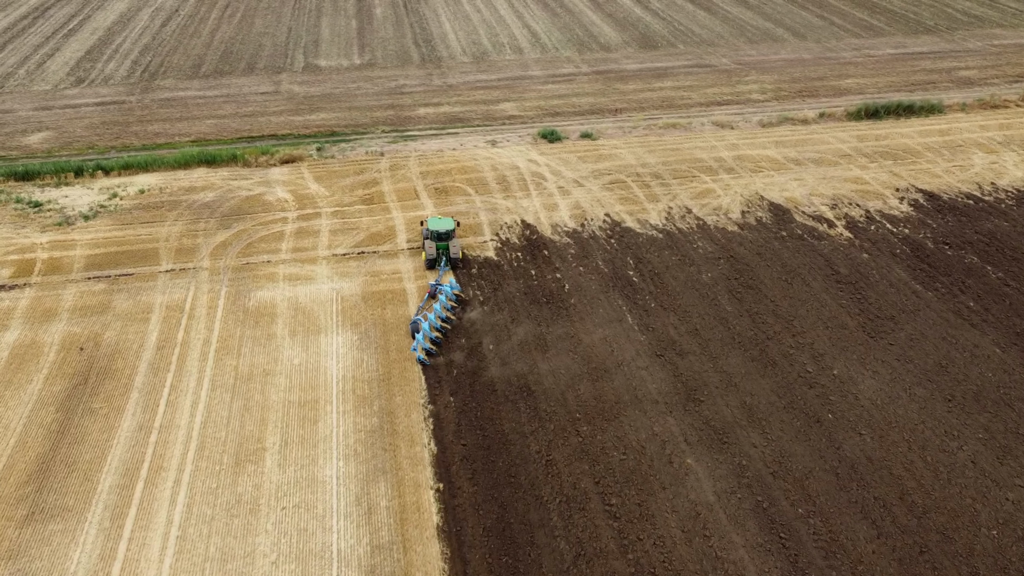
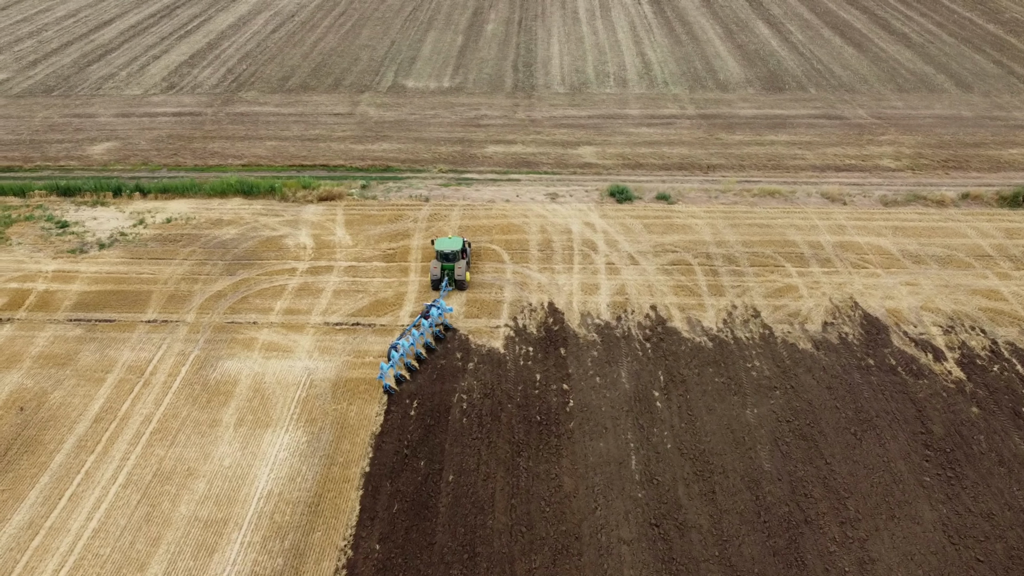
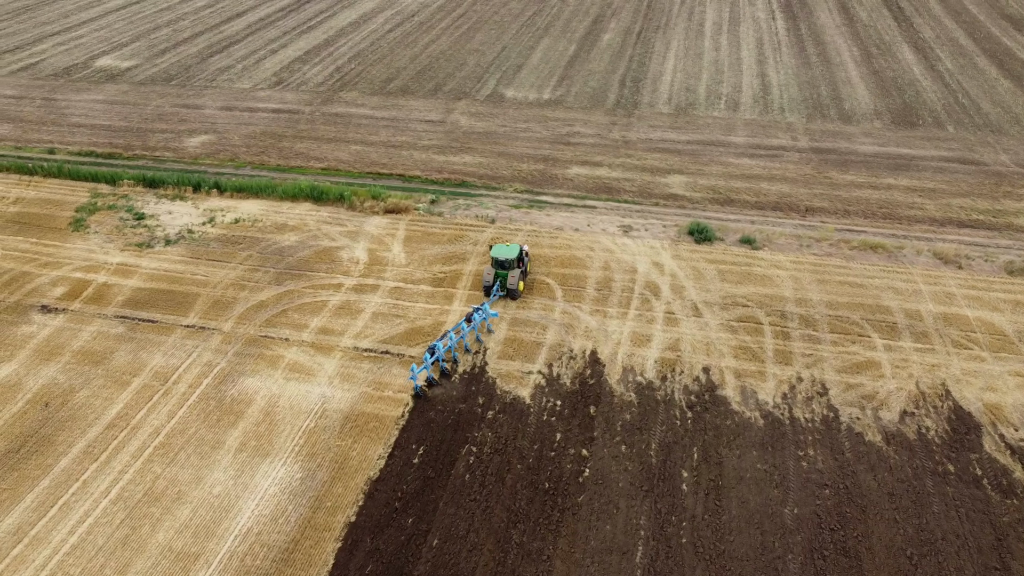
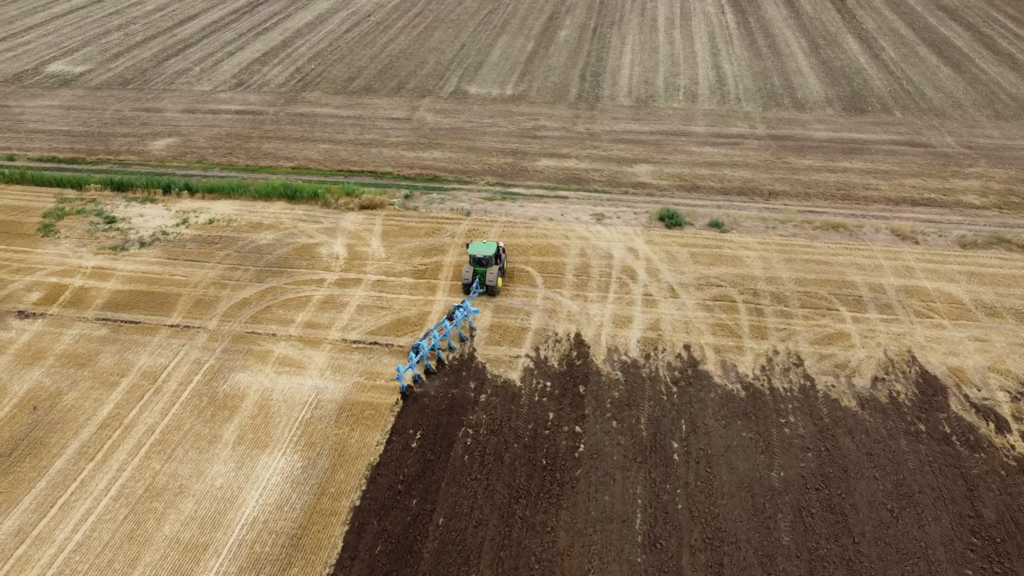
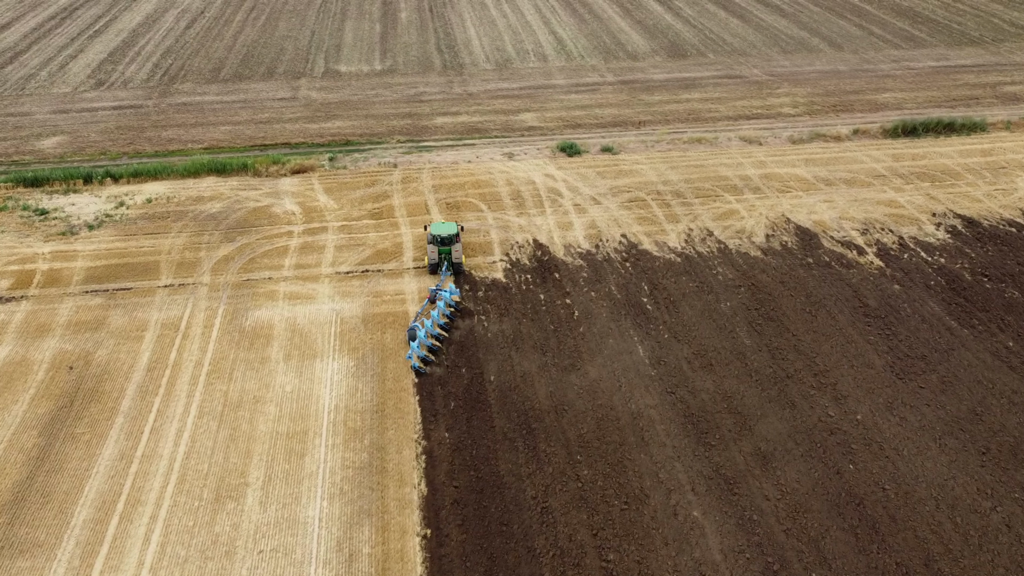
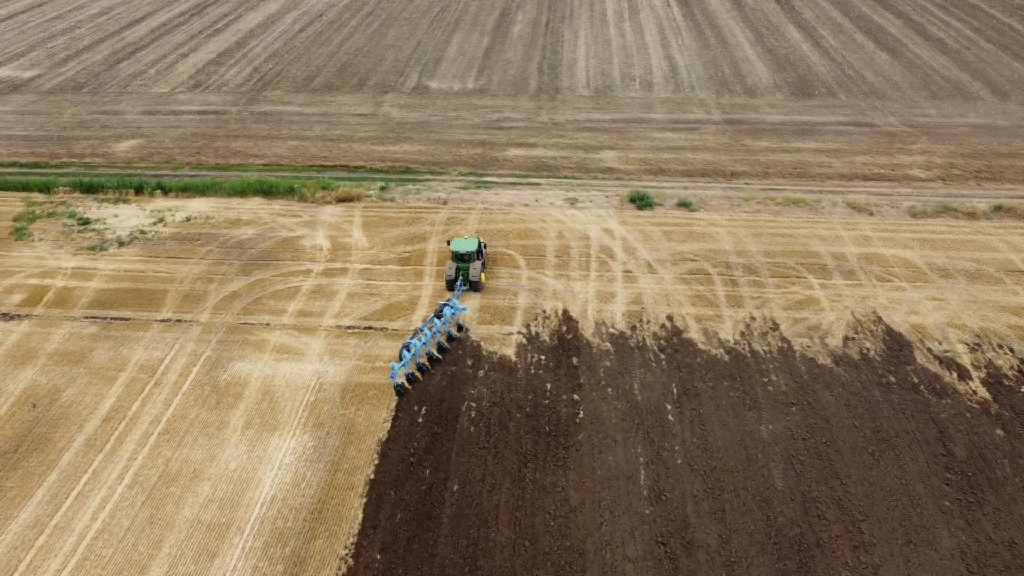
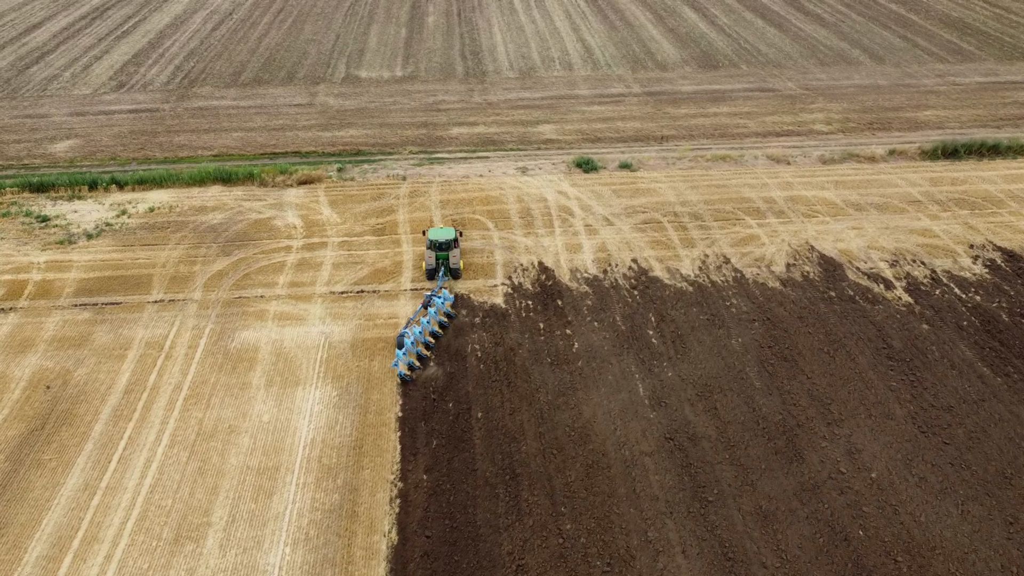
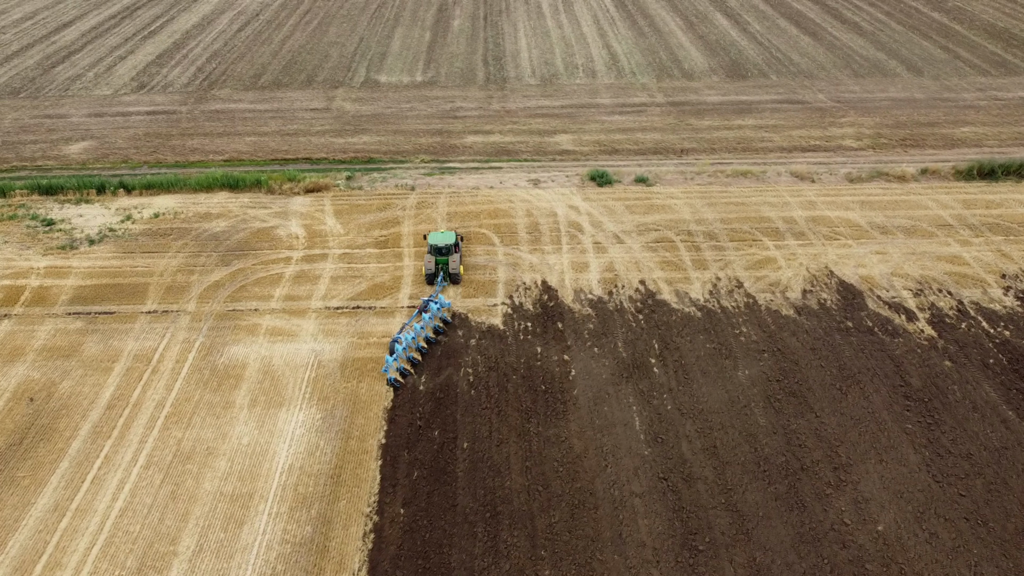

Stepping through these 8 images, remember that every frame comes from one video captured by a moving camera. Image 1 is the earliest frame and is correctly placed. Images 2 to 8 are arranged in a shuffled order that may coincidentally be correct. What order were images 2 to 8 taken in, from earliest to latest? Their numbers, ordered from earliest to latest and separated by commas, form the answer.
5, 7, 8, 2, 6, 4, 3
